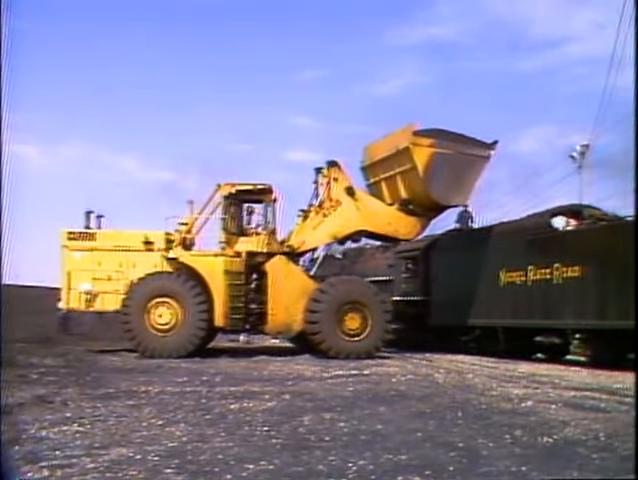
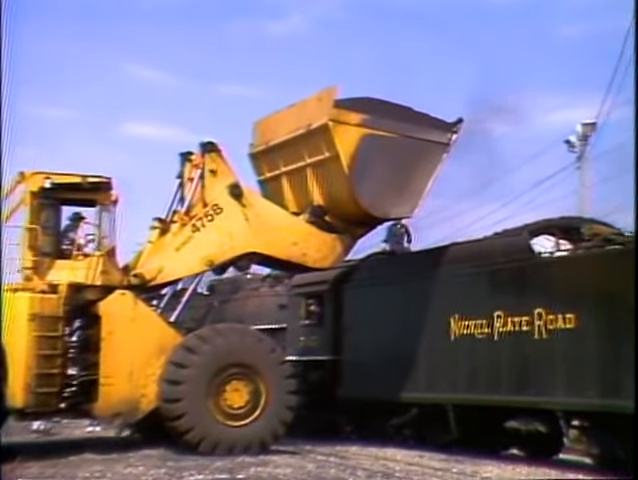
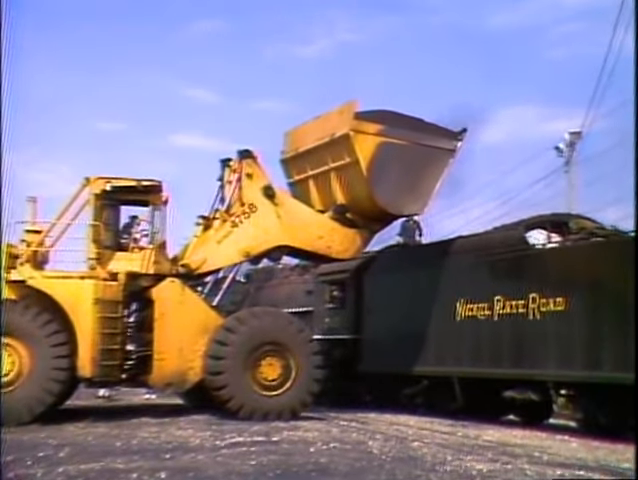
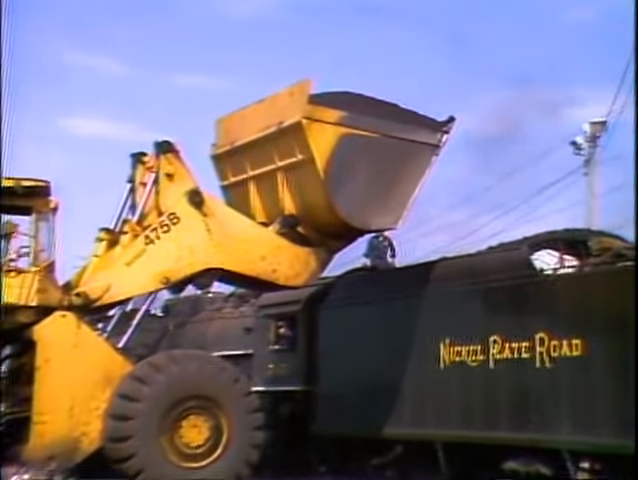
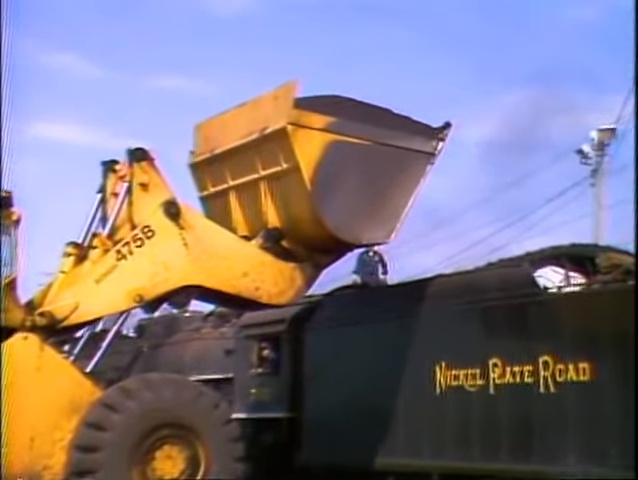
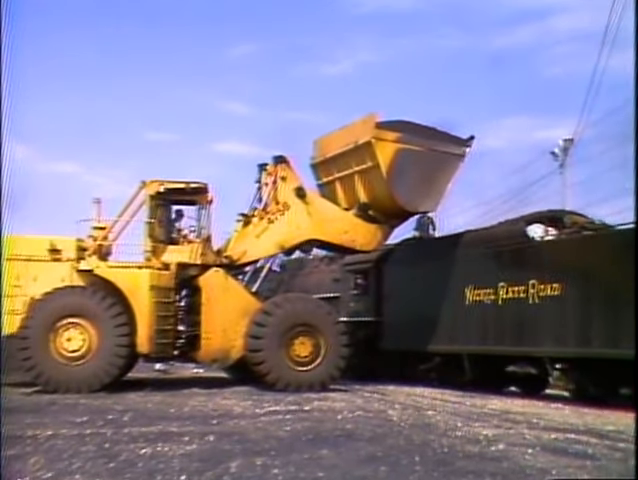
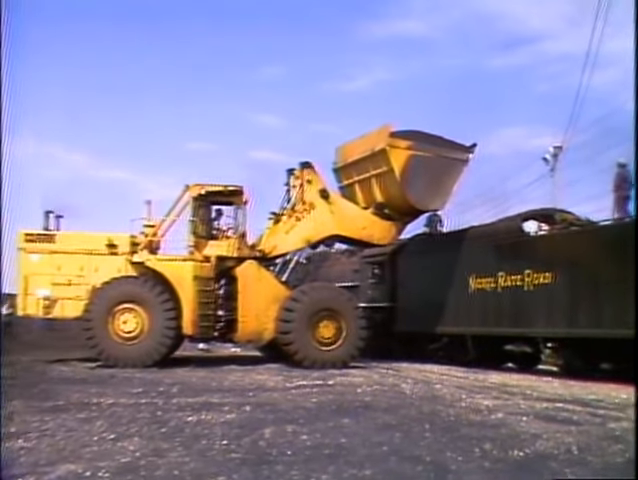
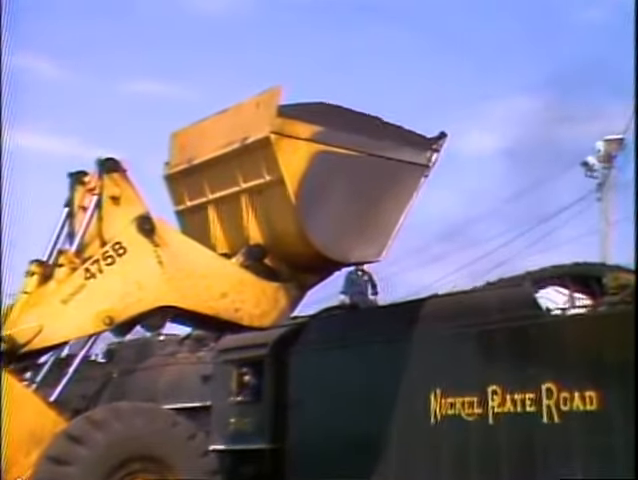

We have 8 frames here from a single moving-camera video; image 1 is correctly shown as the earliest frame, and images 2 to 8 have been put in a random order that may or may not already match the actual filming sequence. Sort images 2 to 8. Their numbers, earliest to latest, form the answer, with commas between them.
7, 6, 3, 2, 4, 5, 8
